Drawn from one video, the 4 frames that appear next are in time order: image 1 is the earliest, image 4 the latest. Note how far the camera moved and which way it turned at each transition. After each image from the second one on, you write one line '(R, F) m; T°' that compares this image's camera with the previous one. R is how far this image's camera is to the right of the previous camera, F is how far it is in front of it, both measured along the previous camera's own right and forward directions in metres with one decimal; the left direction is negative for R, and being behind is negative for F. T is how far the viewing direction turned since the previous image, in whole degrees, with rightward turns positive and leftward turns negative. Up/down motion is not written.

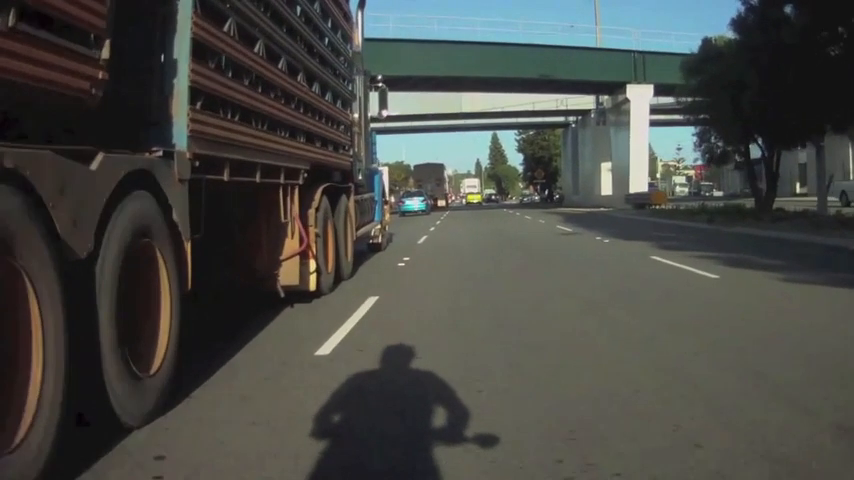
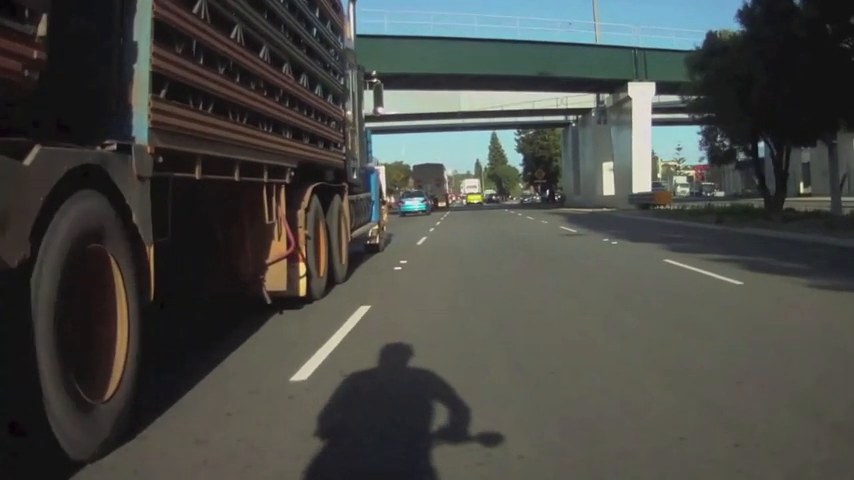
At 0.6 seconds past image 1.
(0.0, +0.7) m; 0°
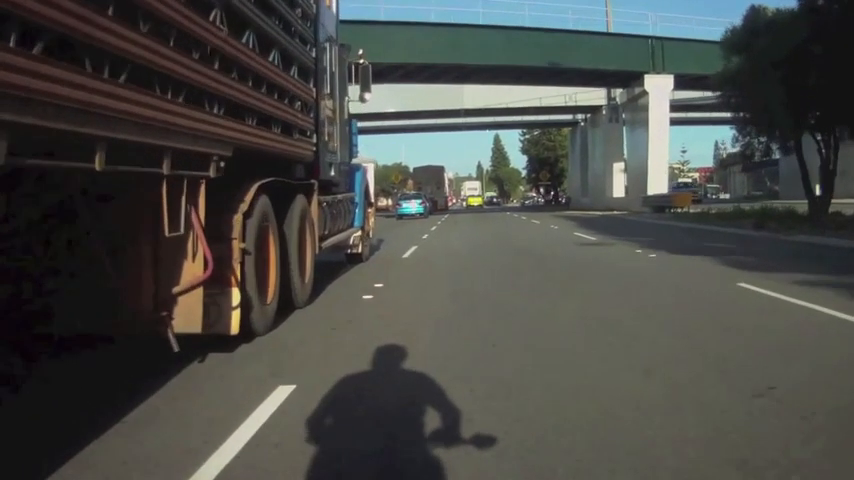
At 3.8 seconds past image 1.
(+0.1, +2.8) m; 0°
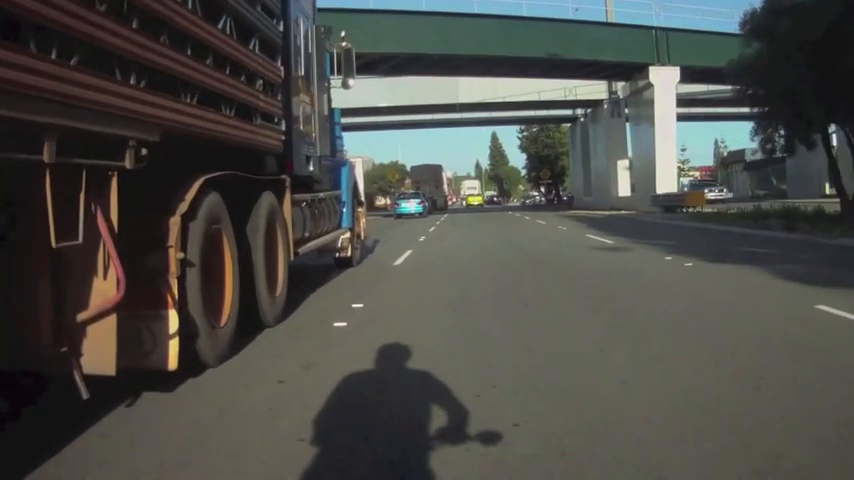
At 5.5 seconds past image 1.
(+0.1, +1.6) m; 0°
